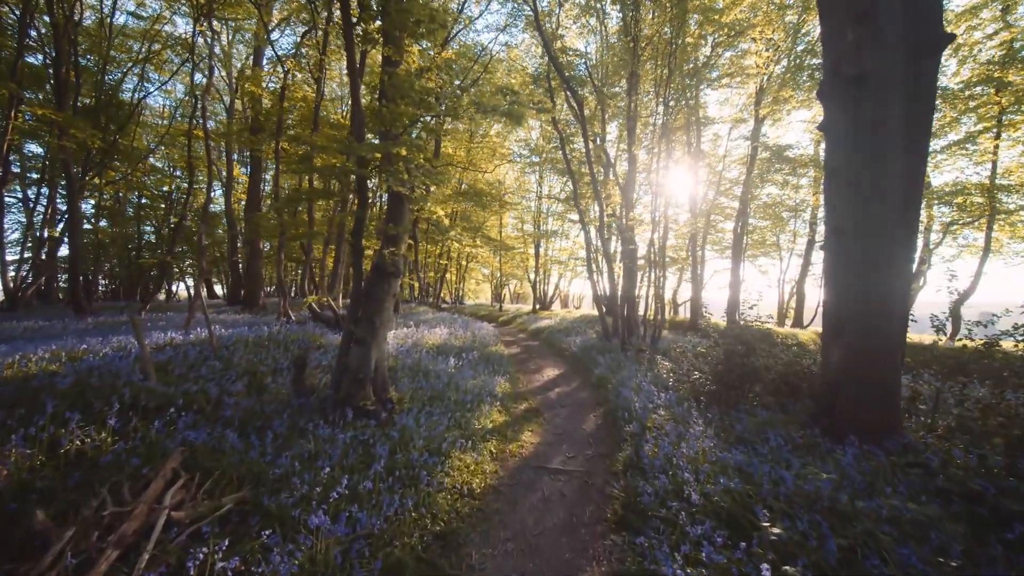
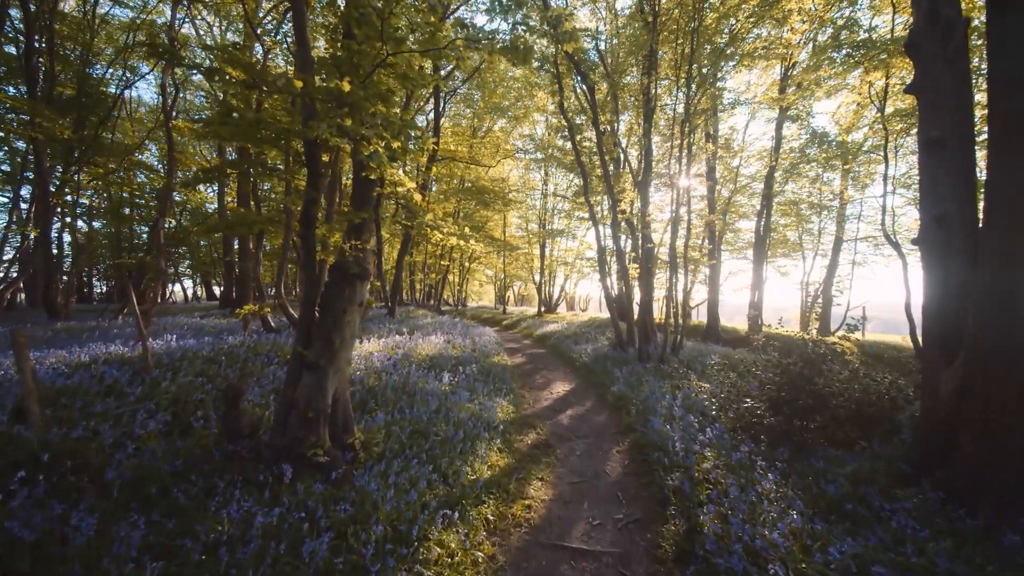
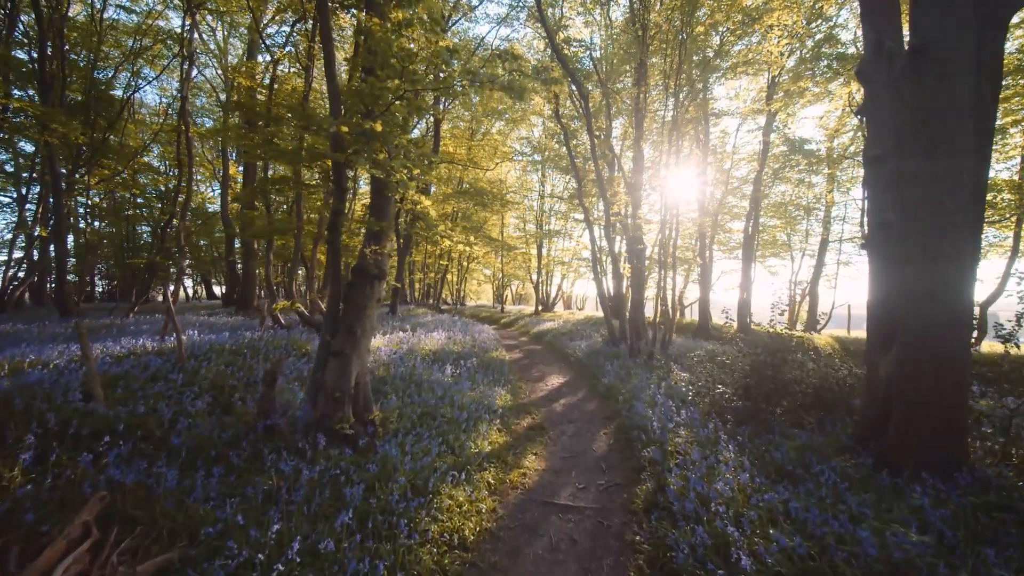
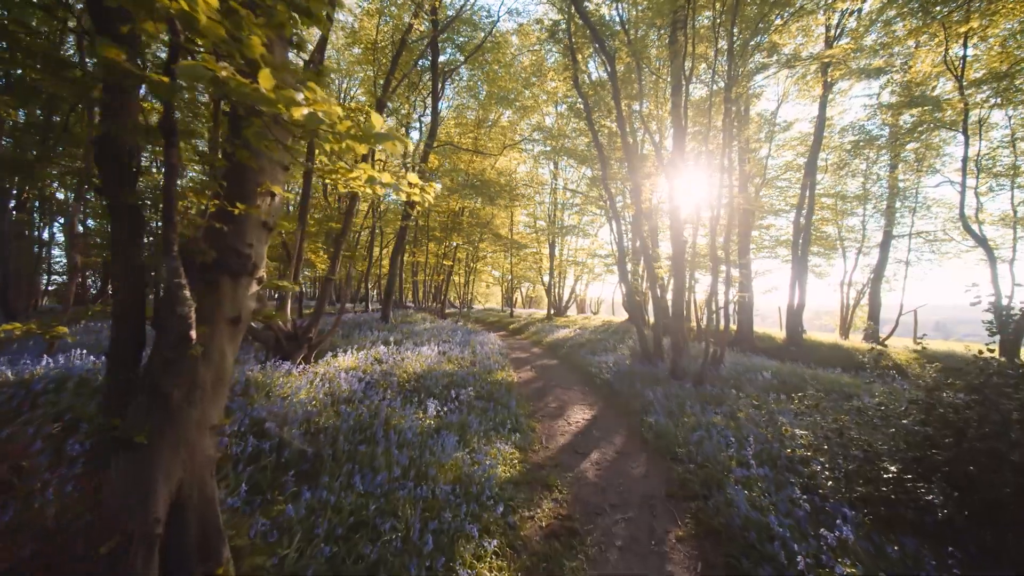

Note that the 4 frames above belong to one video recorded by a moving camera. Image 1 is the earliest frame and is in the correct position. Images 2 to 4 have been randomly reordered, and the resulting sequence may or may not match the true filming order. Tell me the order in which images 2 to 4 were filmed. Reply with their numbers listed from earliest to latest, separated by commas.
3, 2, 4
